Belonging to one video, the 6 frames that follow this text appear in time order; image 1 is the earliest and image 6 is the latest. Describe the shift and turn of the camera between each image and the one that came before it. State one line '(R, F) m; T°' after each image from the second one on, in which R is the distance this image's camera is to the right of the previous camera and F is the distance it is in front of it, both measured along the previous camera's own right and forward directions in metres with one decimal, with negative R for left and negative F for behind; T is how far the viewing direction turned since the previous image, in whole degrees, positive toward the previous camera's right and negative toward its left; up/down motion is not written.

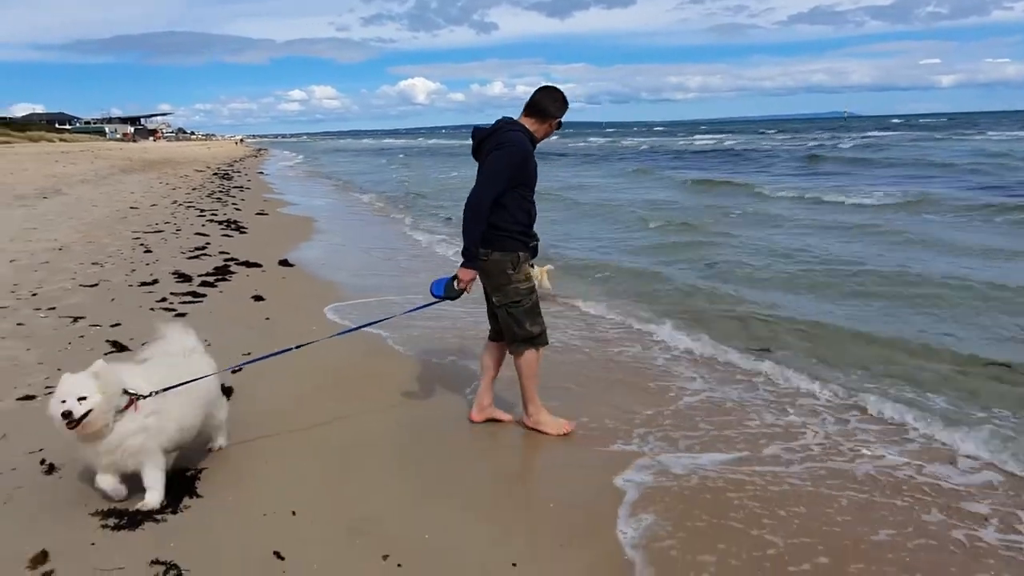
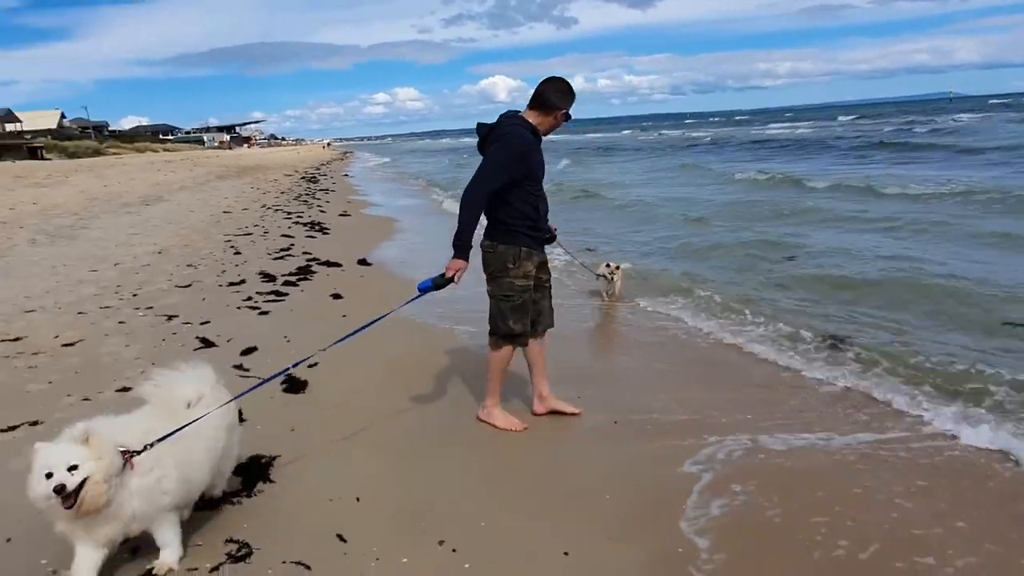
(+0.7, -0.3) m; -7°
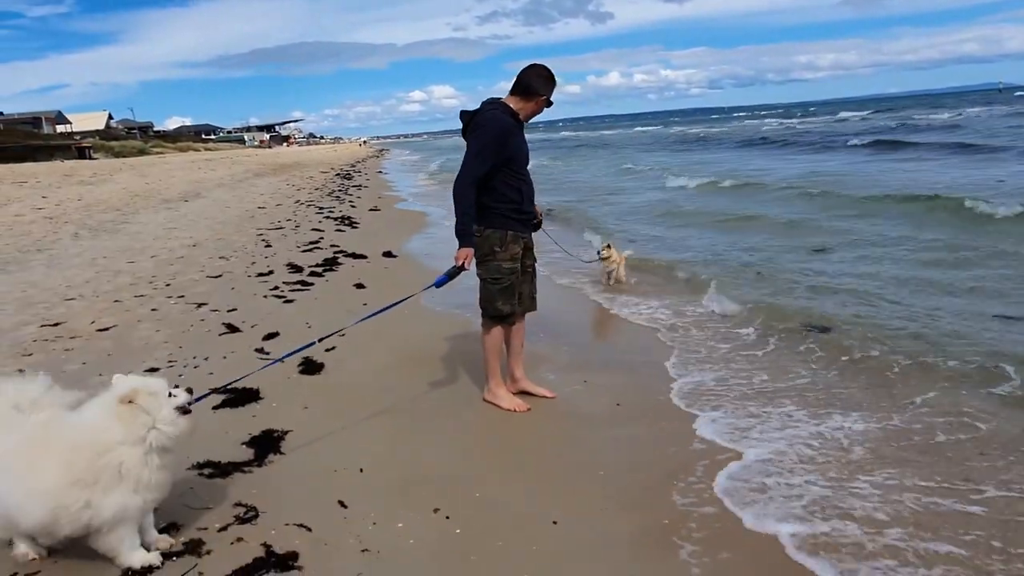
(+1.0, -0.7) m; -3°
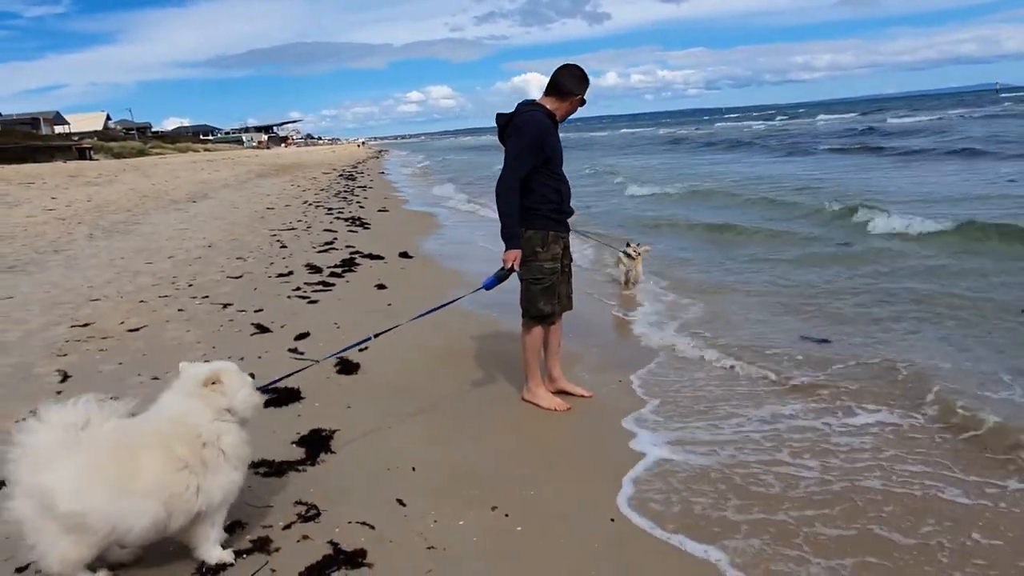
(-1.4, -0.1) m; 0°
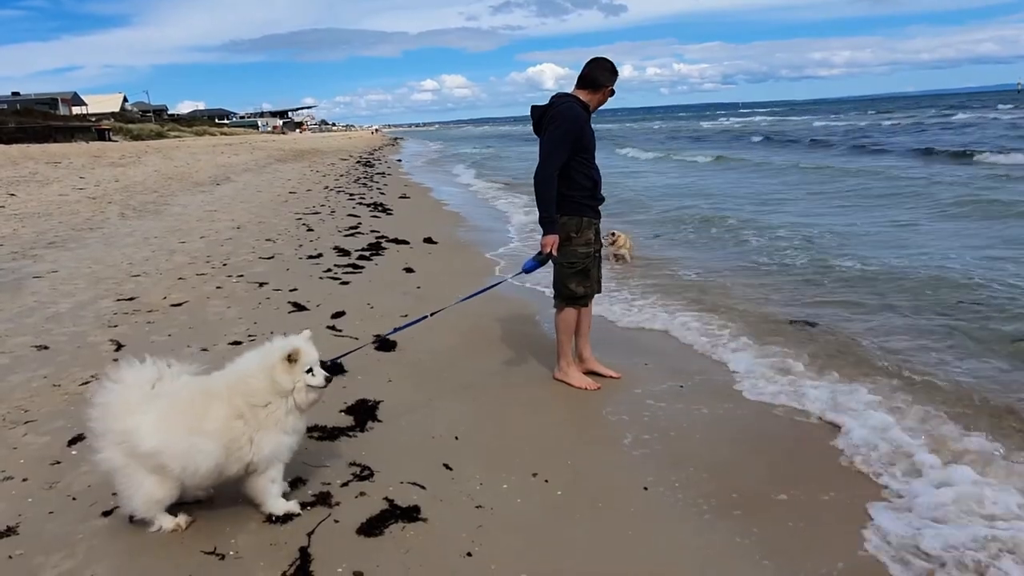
(-0.8, -1.0) m; -1°
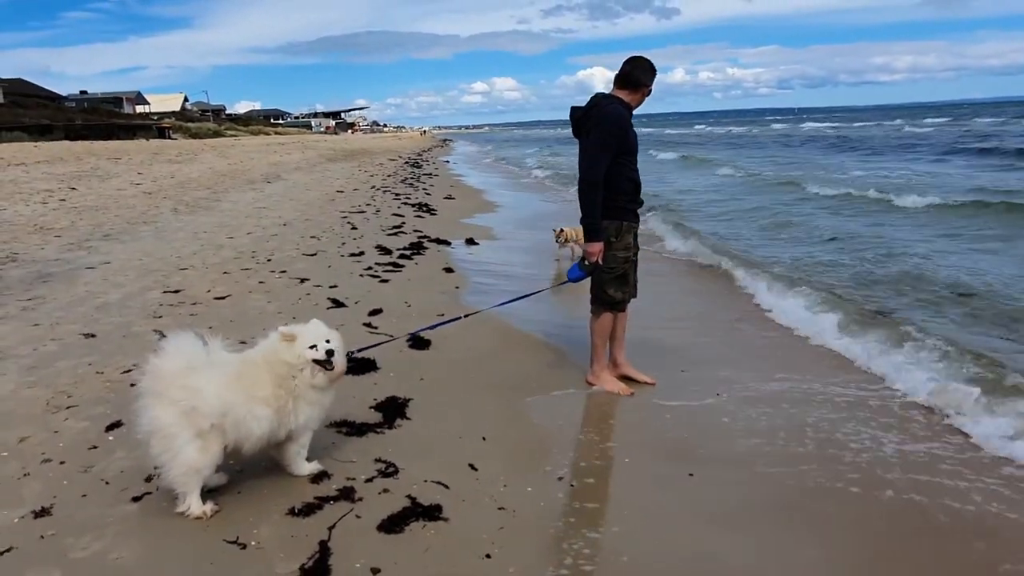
(+0.3, +0.2) m; -4°
